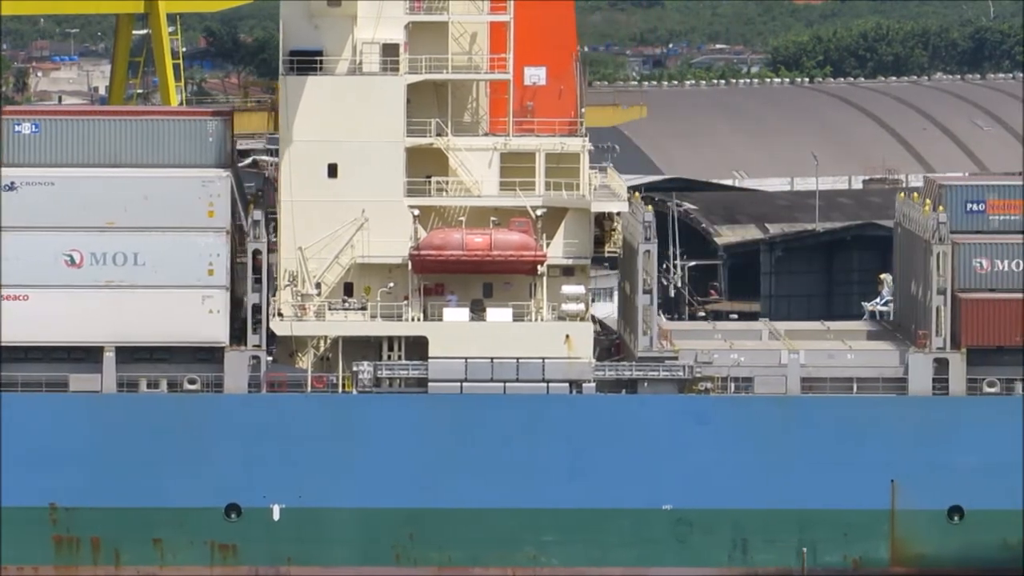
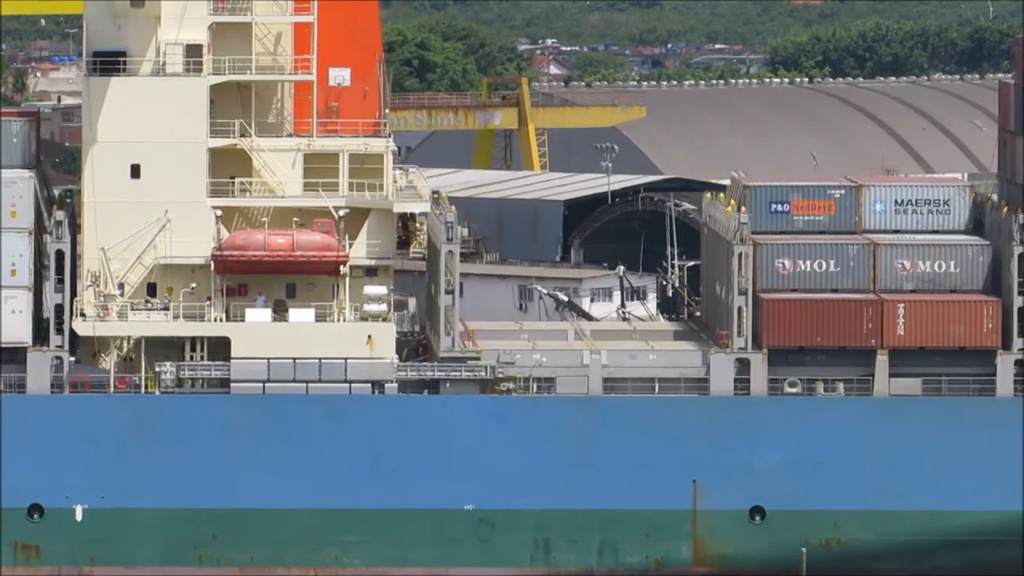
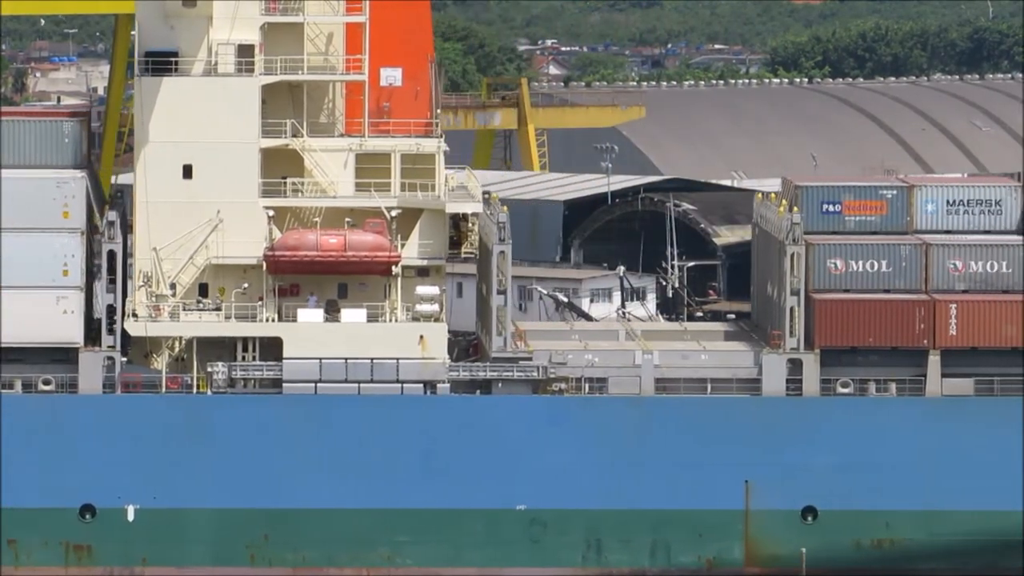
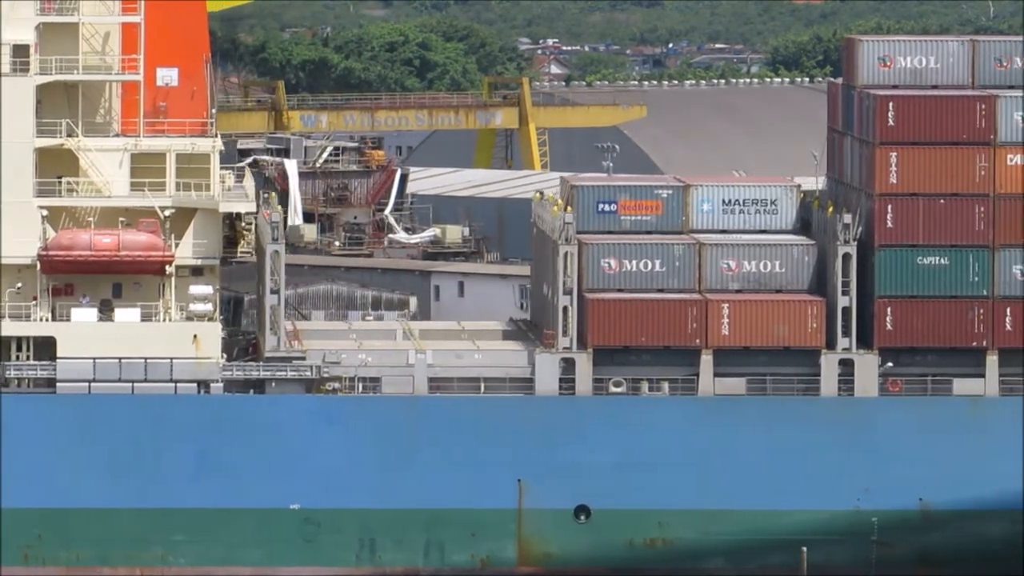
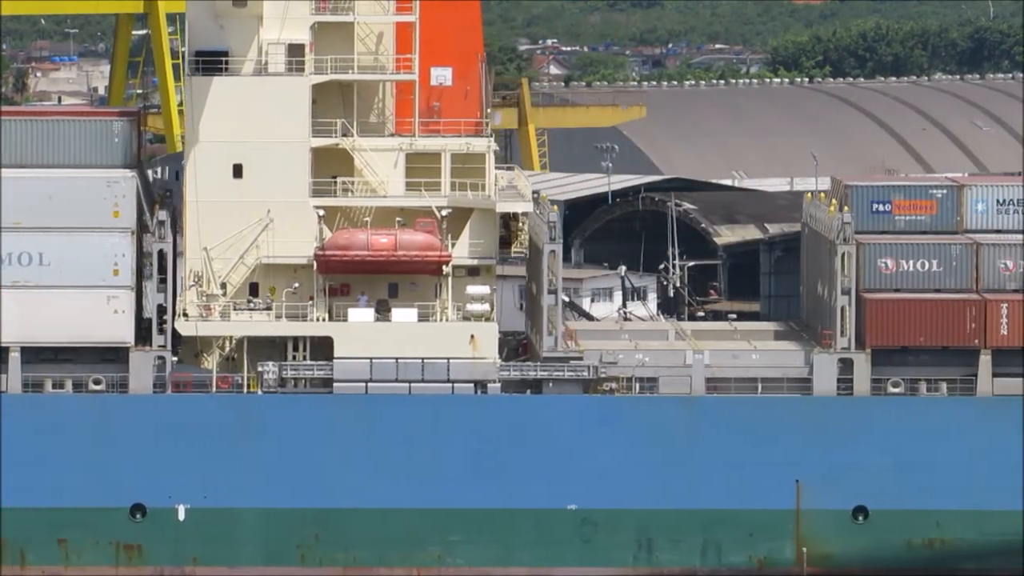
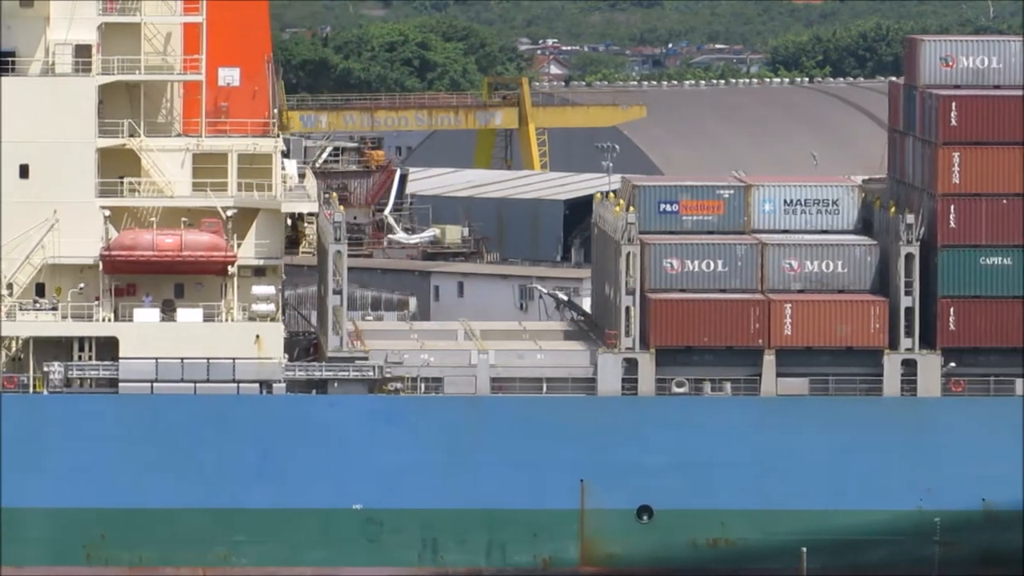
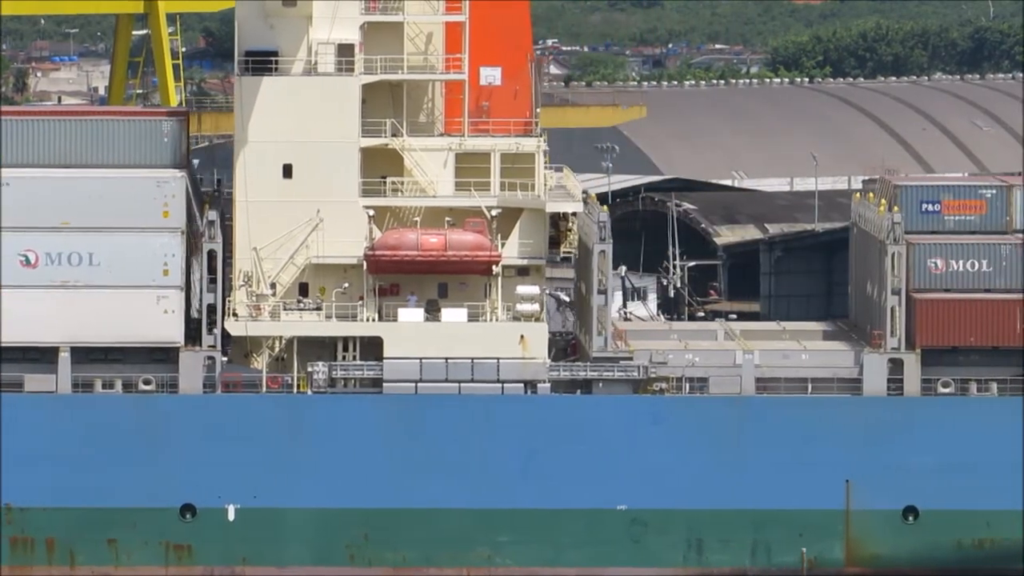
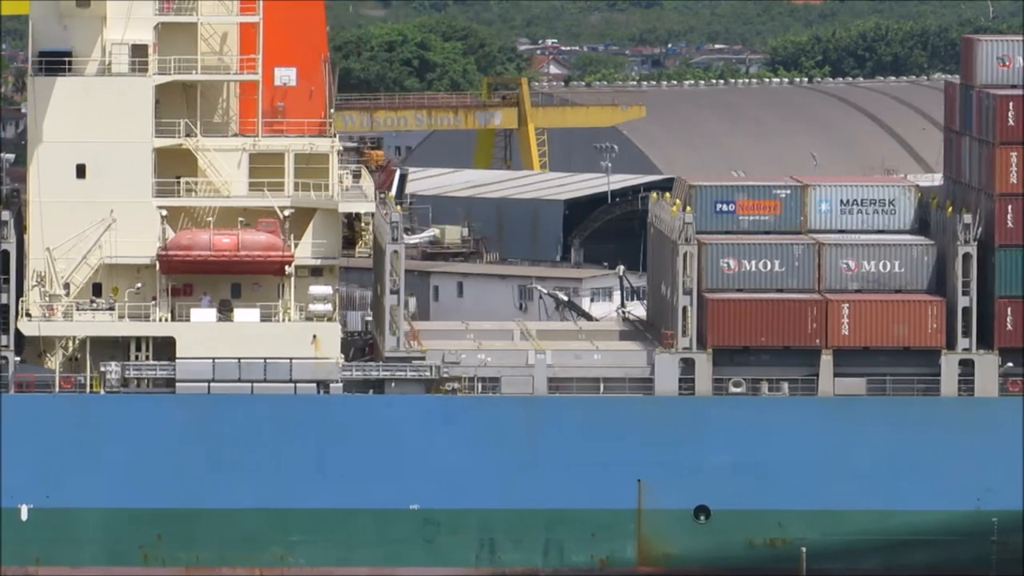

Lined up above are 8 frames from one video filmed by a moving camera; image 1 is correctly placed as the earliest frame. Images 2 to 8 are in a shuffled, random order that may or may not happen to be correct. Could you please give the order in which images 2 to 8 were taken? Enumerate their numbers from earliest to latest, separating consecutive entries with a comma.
7, 5, 3, 2, 8, 6, 4
